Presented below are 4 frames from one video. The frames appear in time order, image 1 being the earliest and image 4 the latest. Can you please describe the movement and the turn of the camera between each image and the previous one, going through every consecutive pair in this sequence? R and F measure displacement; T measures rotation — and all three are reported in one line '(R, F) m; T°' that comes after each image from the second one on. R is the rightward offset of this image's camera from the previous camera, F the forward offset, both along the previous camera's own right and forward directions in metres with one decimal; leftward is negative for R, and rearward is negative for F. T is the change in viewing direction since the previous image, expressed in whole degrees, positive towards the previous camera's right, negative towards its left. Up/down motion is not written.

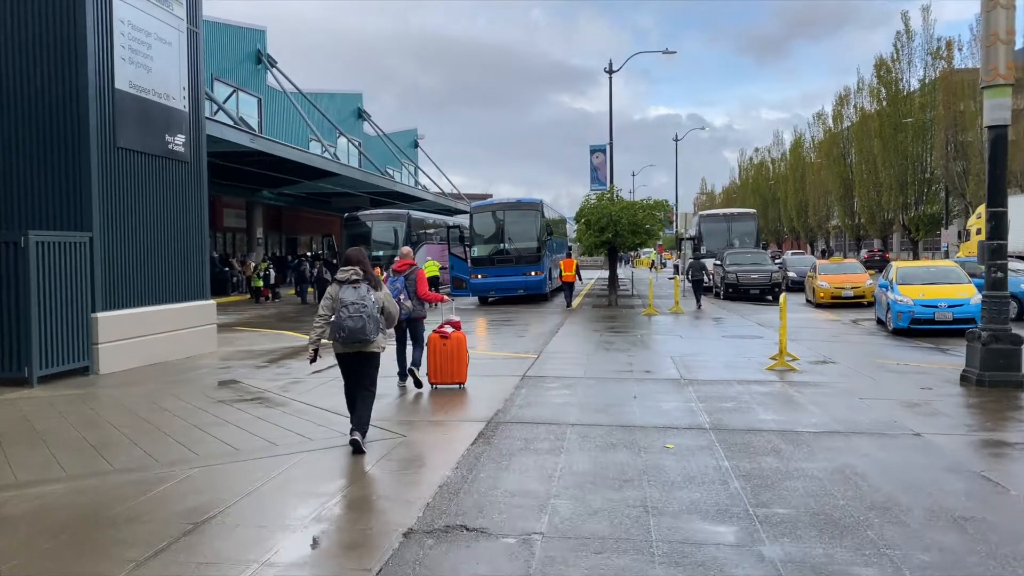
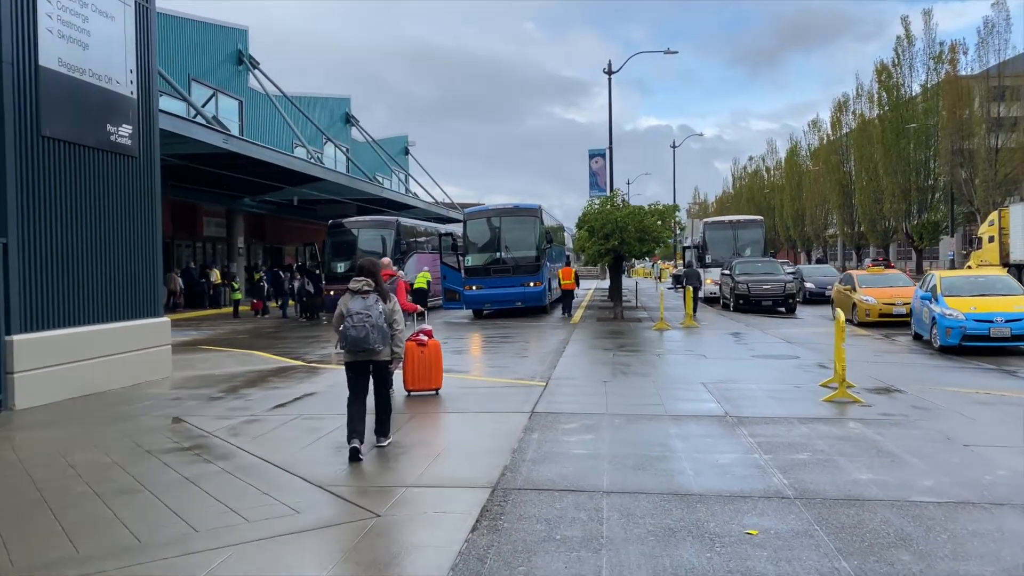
(-0.1, +1.9) m; +1°
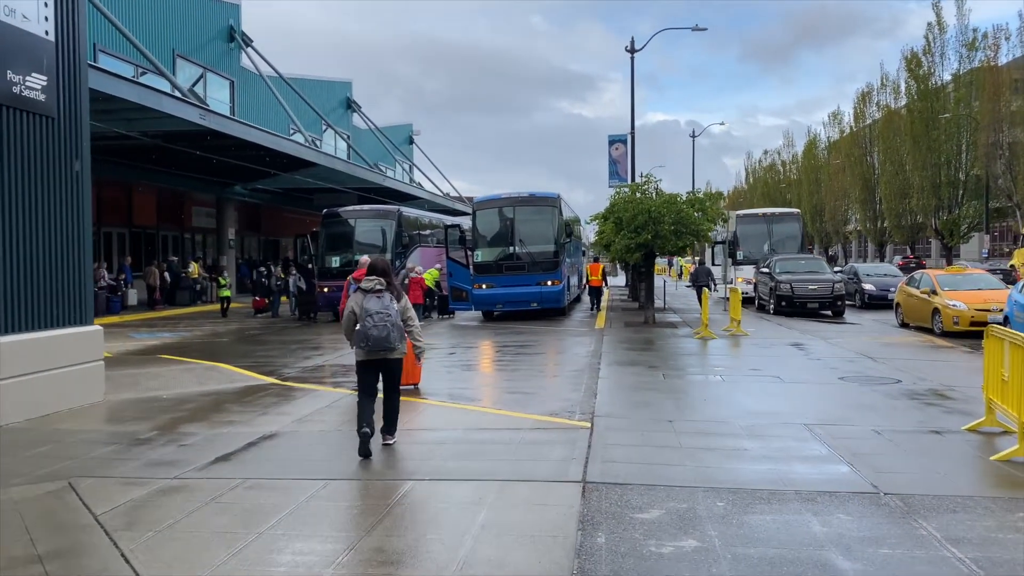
(-0.3, +2.7) m; 0°
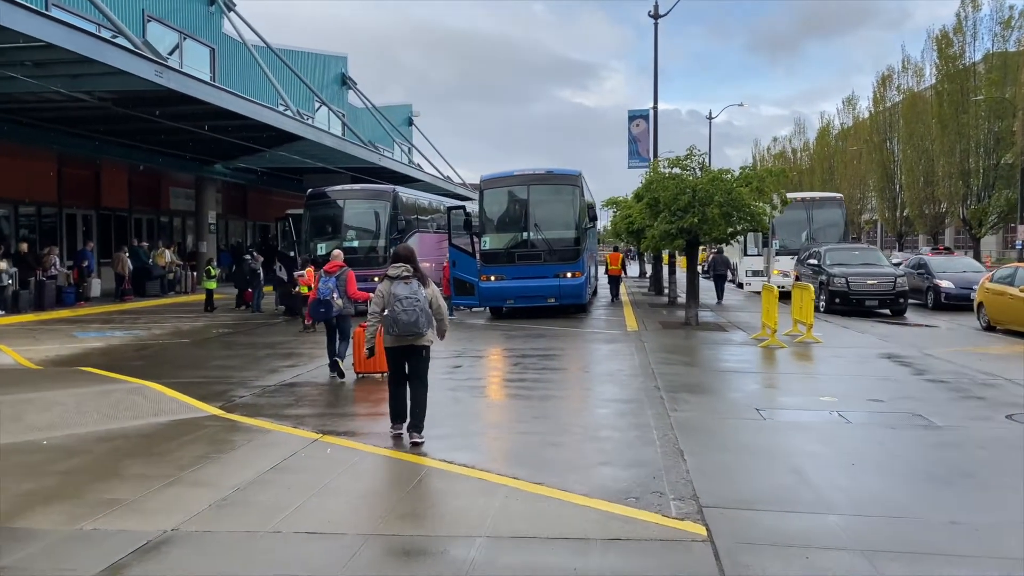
(-0.3, +3.1) m; 0°
